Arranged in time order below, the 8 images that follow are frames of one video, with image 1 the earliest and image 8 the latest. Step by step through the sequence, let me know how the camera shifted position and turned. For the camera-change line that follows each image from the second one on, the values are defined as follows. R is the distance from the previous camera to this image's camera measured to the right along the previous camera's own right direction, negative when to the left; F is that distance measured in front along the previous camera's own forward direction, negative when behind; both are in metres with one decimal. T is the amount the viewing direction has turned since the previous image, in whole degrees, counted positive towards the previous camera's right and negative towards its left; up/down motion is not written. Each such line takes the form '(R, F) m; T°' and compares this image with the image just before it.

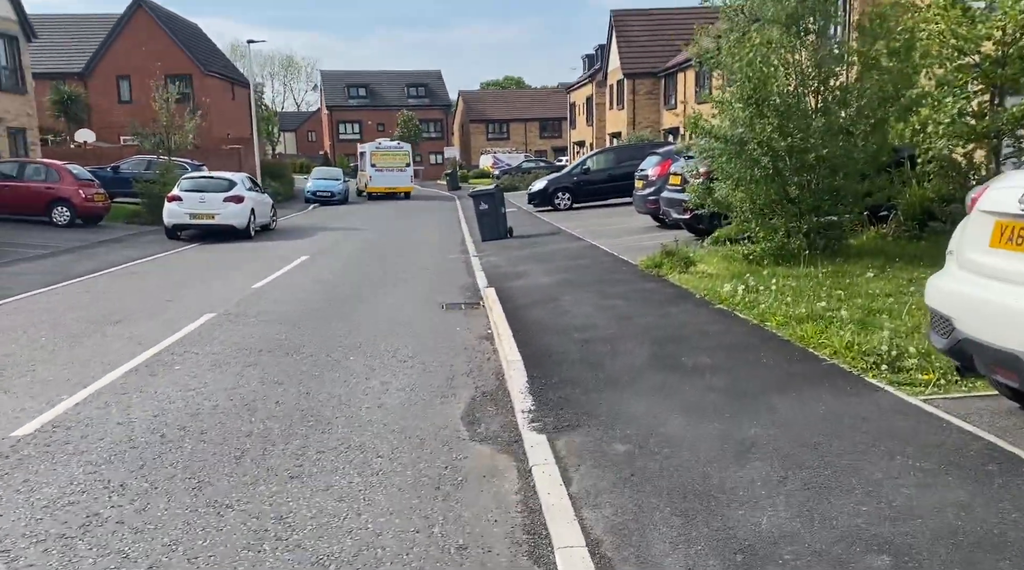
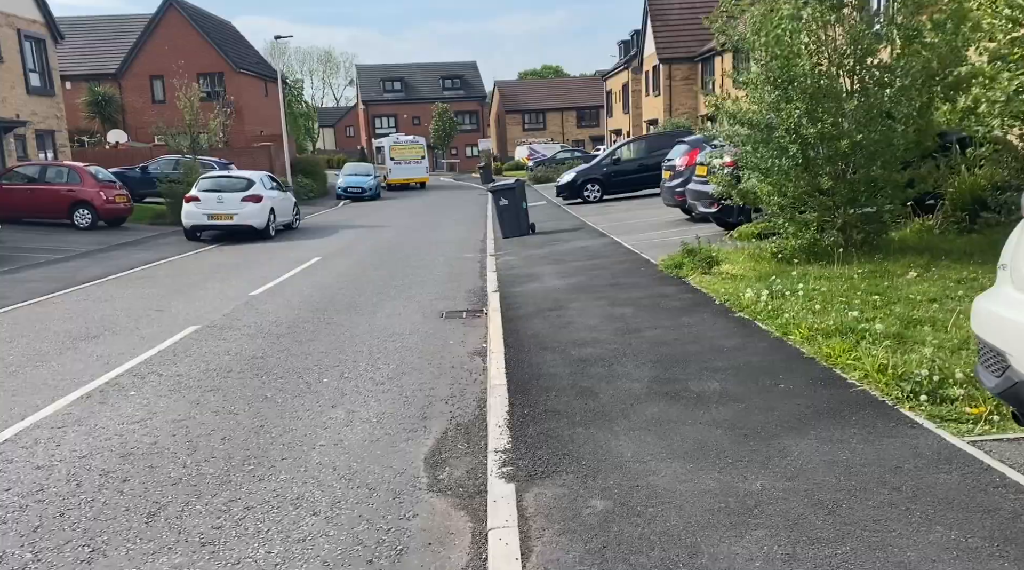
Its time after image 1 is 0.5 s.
(+0.4, +0.7) m; -3°
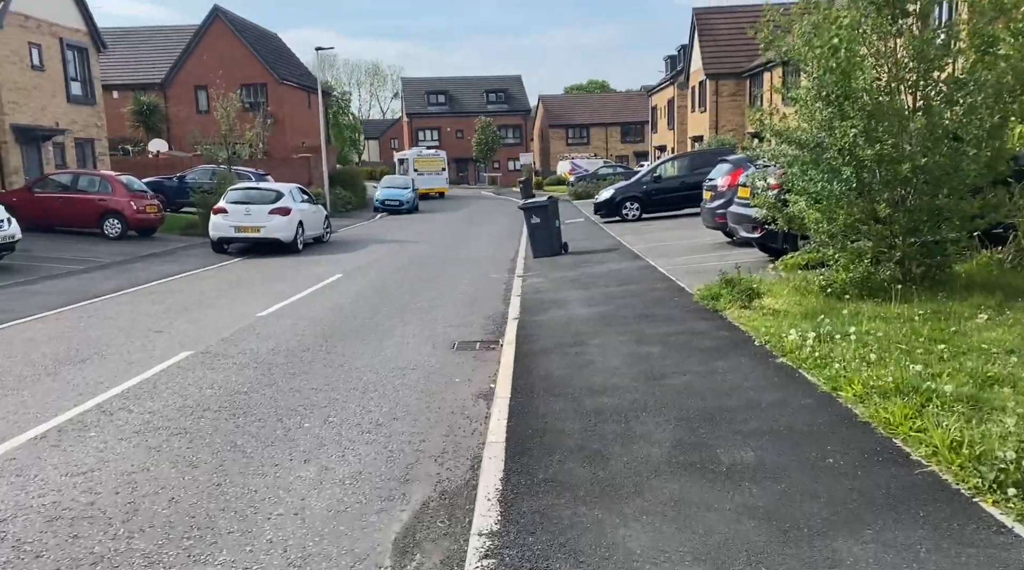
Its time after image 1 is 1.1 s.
(+0.2, +0.8) m; -3°
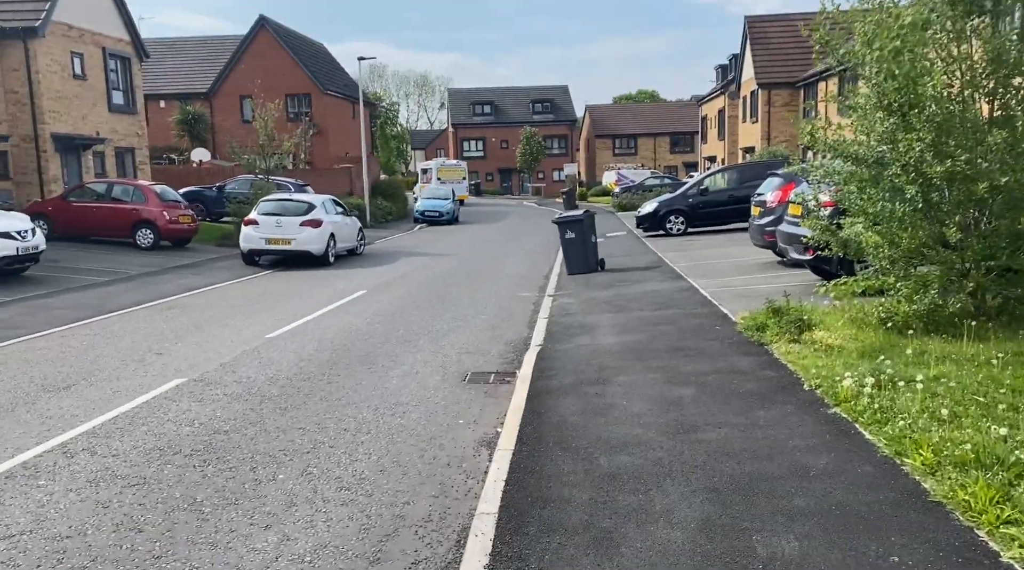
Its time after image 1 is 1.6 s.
(+0.2, +0.7) m; -3°
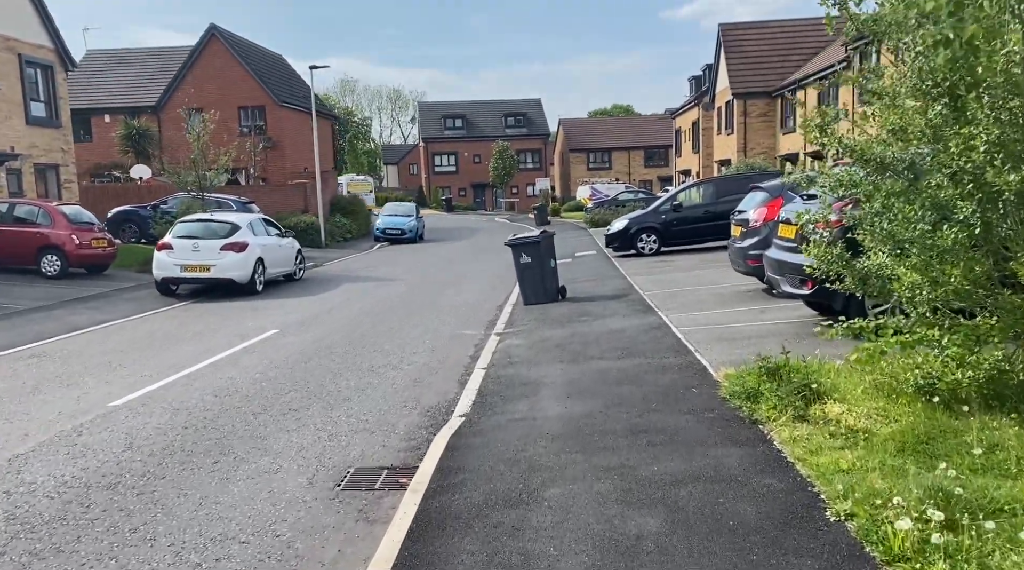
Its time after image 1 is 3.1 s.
(+0.5, +2.1) m; +1°
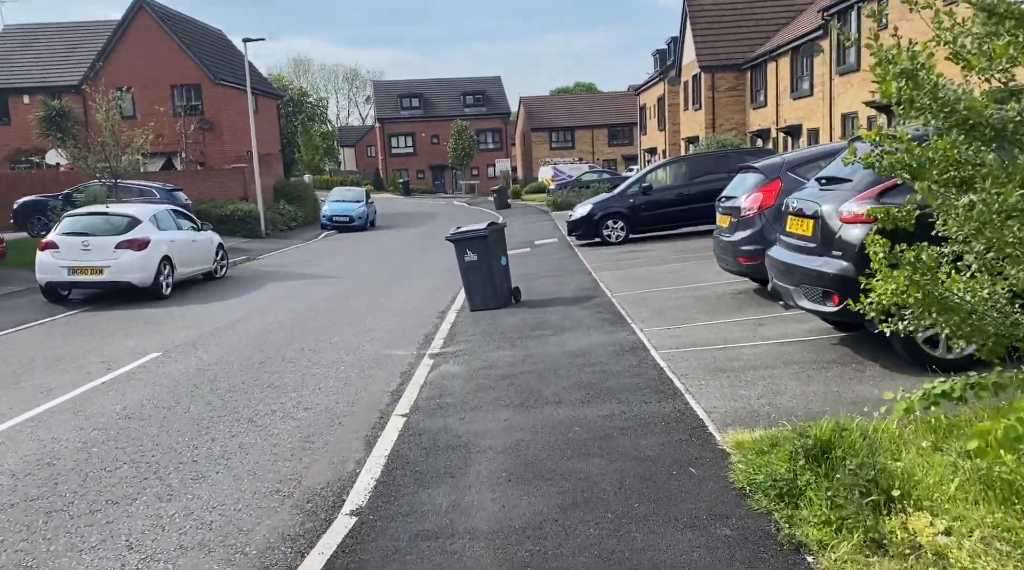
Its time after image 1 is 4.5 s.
(+0.3, +2.2) m; +2°
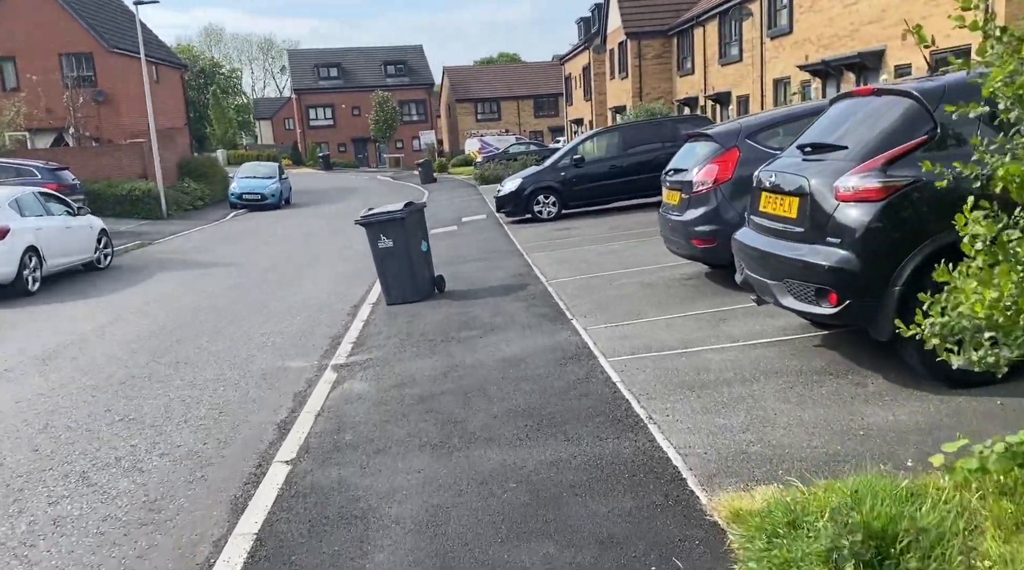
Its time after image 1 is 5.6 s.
(+0.1, +1.4) m; +5°
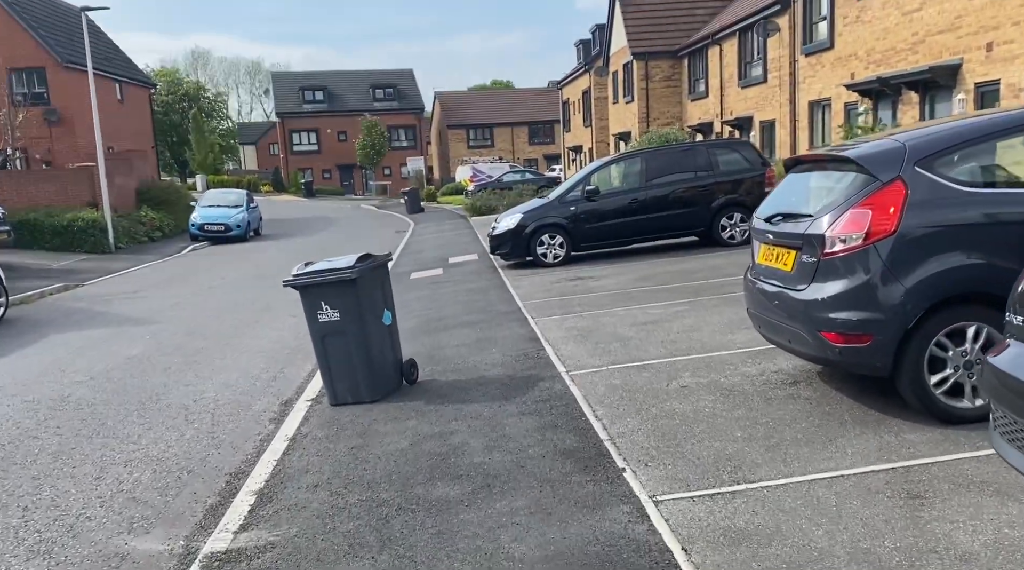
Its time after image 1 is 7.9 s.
(-0.1, +3.2) m; +1°
